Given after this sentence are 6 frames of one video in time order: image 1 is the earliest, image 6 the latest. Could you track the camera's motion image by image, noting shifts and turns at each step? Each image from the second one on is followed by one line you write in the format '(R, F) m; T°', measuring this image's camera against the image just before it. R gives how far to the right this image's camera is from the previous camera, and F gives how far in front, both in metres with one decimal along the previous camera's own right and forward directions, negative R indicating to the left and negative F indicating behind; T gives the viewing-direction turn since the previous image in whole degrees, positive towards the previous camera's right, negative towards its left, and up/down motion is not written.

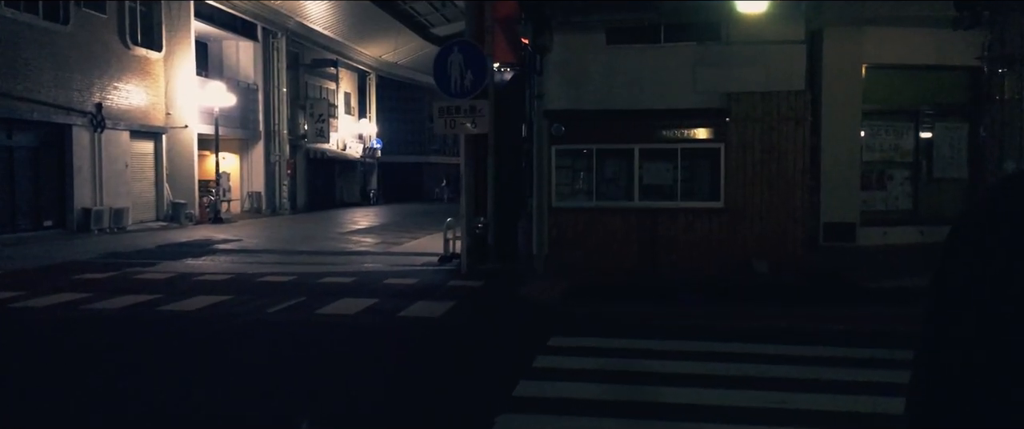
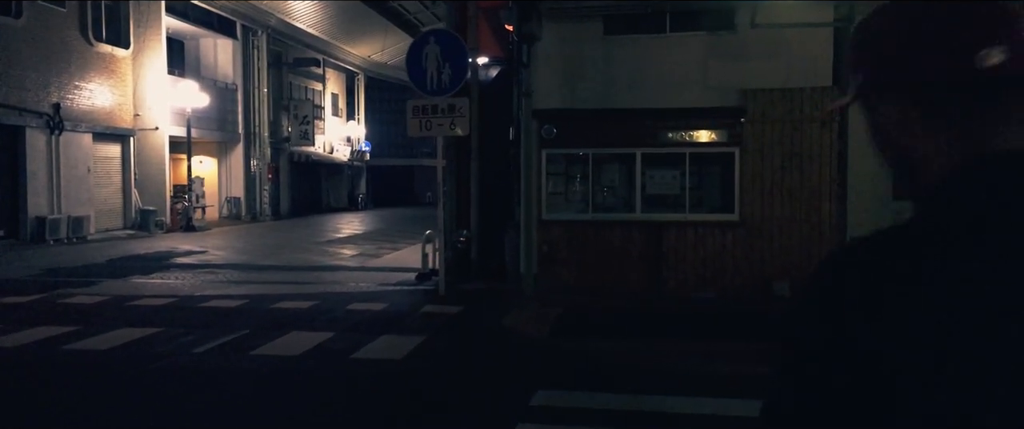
(+0.2, +1.8) m; 0°
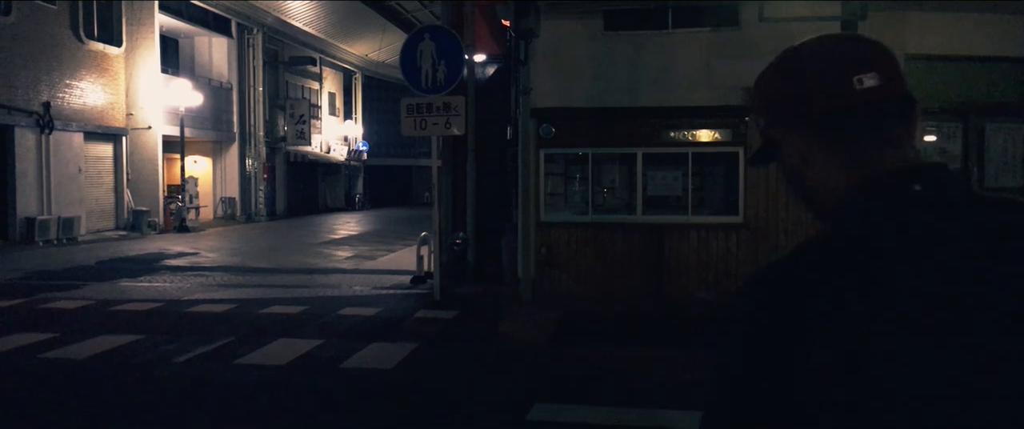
(0.0, +0.4) m; 0°
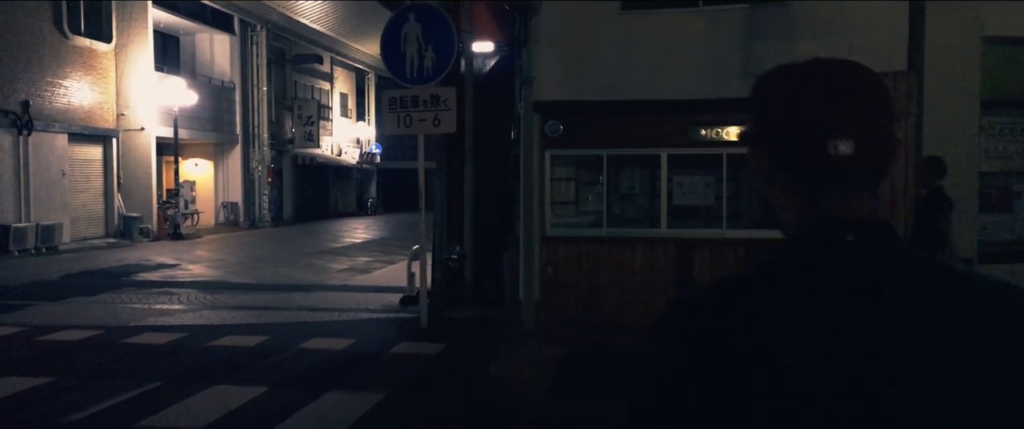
(+0.3, +1.9) m; -1°
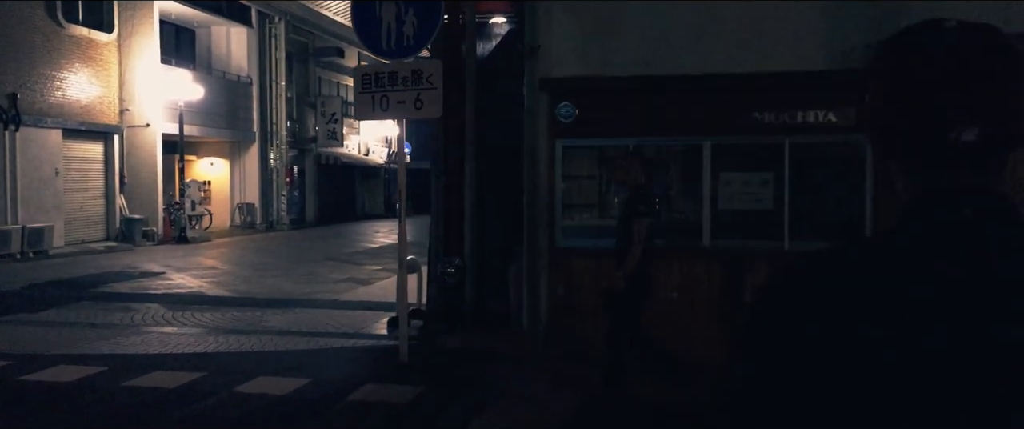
(+0.4, +2.1) m; -3°
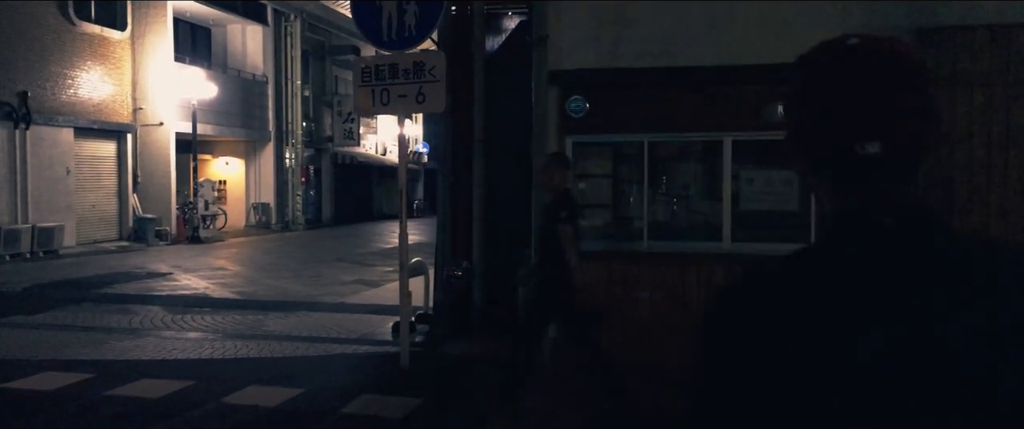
(+0.1, +0.5) m; -1°
